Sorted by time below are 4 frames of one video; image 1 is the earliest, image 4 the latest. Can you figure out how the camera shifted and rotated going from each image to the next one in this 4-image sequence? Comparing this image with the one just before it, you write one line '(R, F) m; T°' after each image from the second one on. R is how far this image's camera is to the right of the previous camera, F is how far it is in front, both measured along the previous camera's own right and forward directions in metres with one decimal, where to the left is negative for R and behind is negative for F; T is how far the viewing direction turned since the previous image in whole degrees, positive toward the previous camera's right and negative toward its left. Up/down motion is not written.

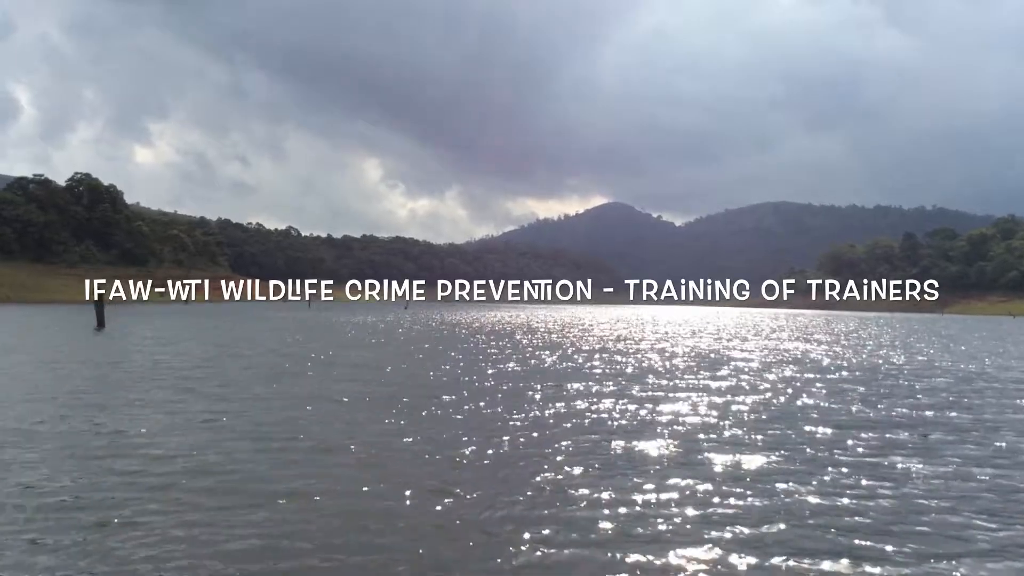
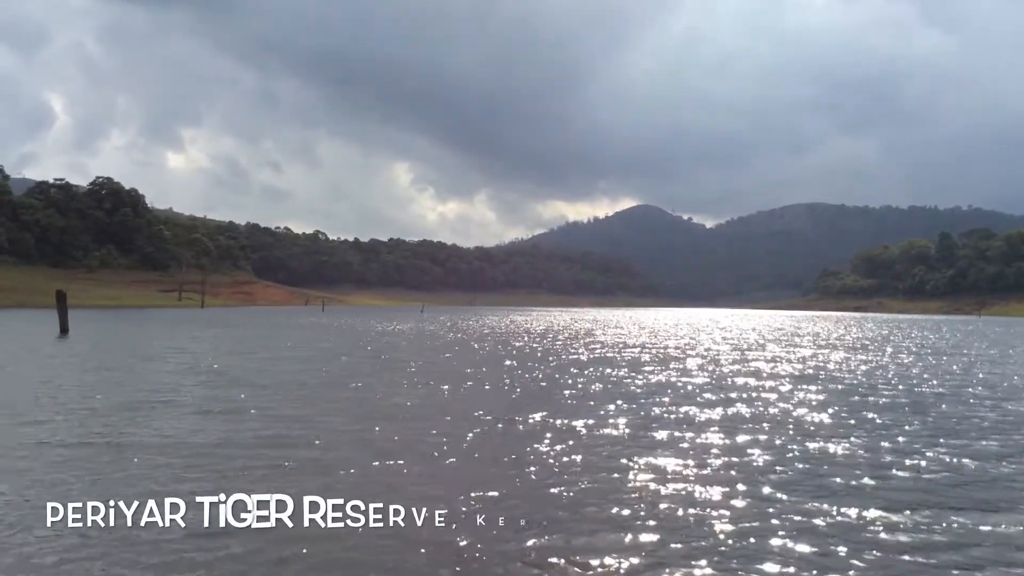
(+1.1, +2.7) m; -2°
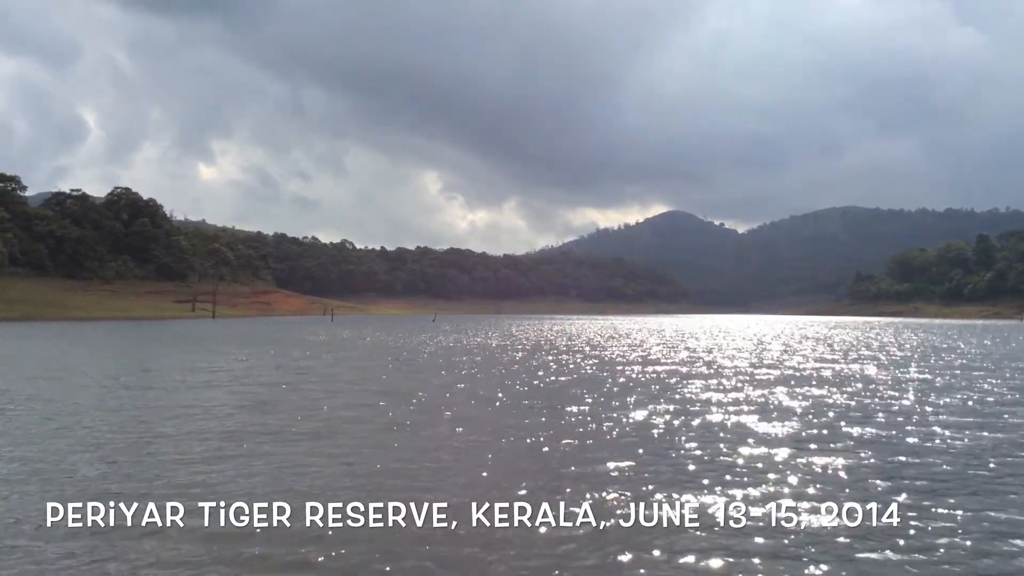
(+1.3, +3.6) m; -2°
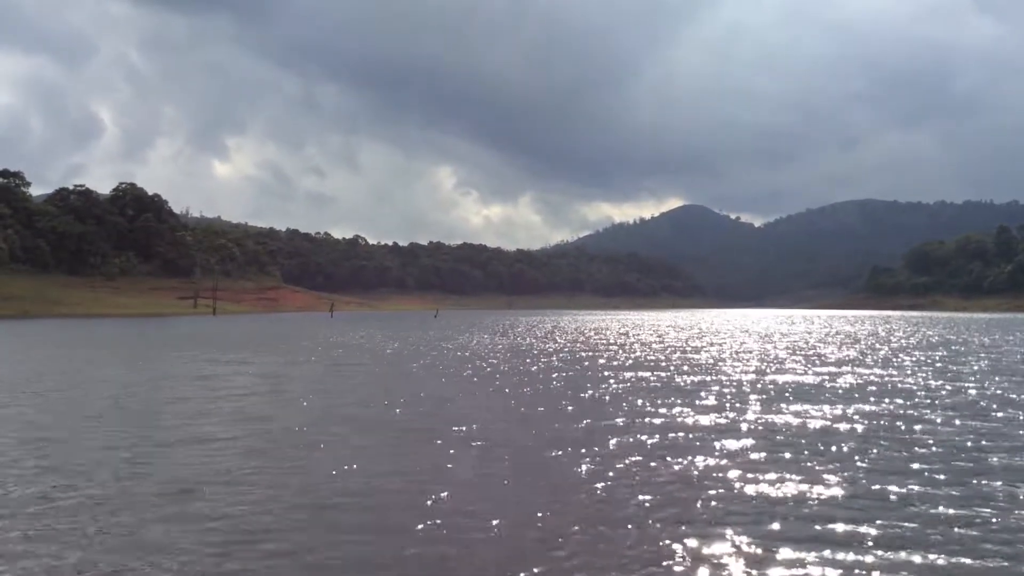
(+1.1, +2.3) m; -1°
